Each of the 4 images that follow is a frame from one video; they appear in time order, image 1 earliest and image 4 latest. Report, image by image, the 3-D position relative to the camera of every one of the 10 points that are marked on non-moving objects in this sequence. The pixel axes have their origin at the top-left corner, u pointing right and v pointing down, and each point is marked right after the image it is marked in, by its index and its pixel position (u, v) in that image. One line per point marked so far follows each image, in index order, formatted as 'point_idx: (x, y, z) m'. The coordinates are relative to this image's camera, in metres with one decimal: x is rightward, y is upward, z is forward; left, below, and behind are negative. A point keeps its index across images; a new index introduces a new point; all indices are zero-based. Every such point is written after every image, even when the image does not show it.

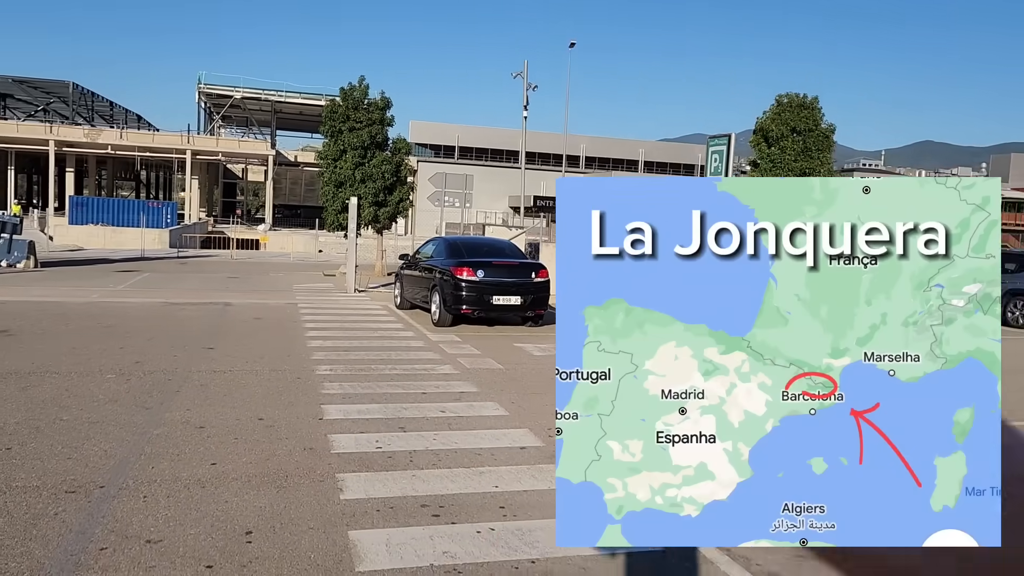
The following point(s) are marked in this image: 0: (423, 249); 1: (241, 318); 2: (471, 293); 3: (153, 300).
0: (-1.7, +0.7, +15.1) m
1: (-4.5, -0.5, +13.0) m
2: (-0.6, -0.1, +12.4) m
3: (-7.0, -0.2, +15.4) m
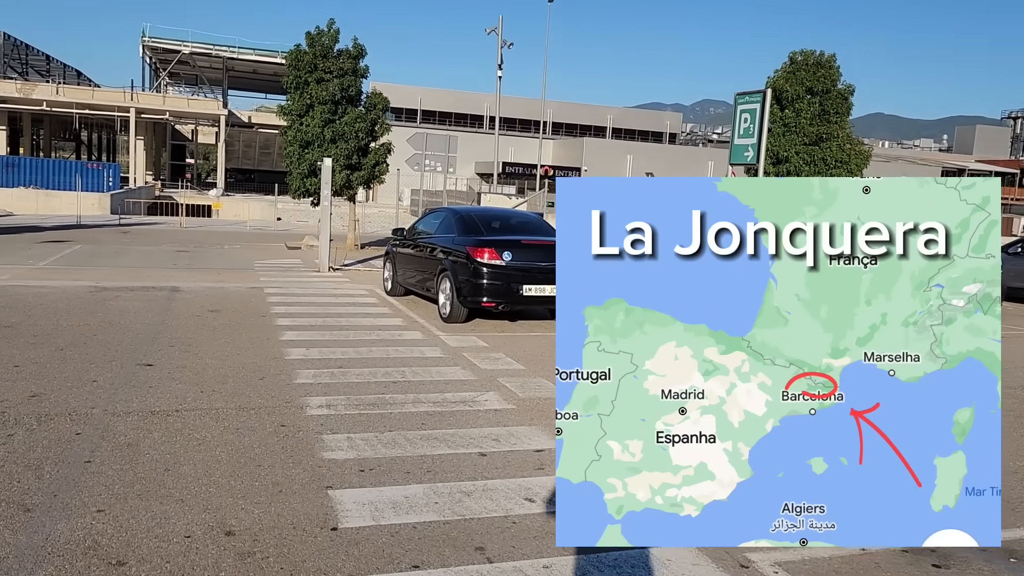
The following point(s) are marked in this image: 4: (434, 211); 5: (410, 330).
0: (-1.4, +0.9, +12.2) m
1: (-4.1, -0.3, +10.0) m
2: (-0.2, +0.1, +9.6) m
3: (-6.7, +0.1, +12.3) m
4: (-1.1, +1.1, +11.7) m
5: (-1.2, -0.5, +9.5) m
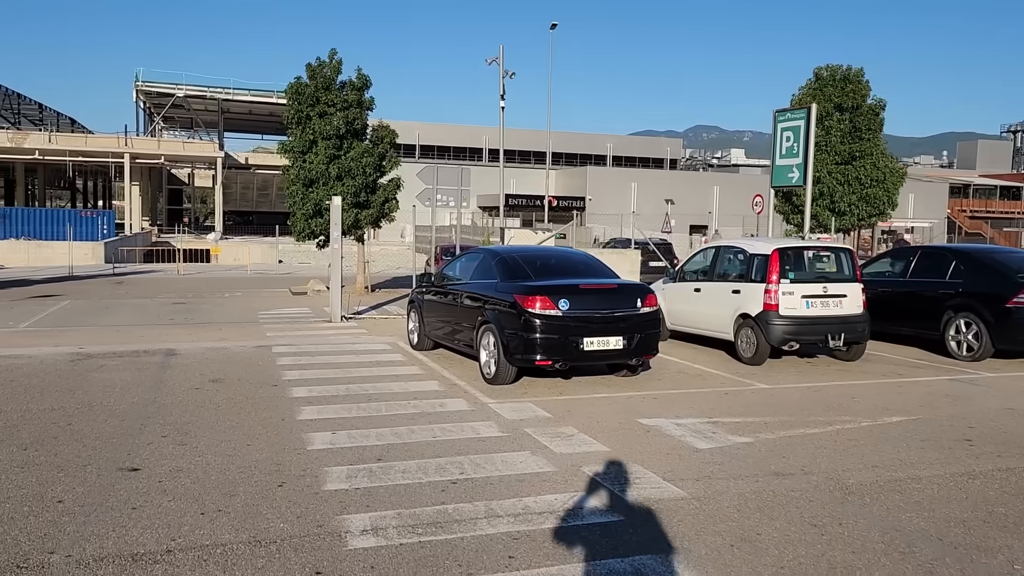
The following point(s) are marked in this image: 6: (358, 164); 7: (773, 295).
0: (-0.8, +0.2, +10.7) m
1: (-3.5, -1.0, +8.5) m
2: (+0.4, -0.5, +8.1) m
3: (-6.1, -0.8, +10.8) m
4: (-0.6, +0.4, +10.2) m
5: (-0.6, -1.1, +7.9) m
6: (-3.8, +3.0, +19.6) m
7: (+3.1, -0.1, +9.7) m
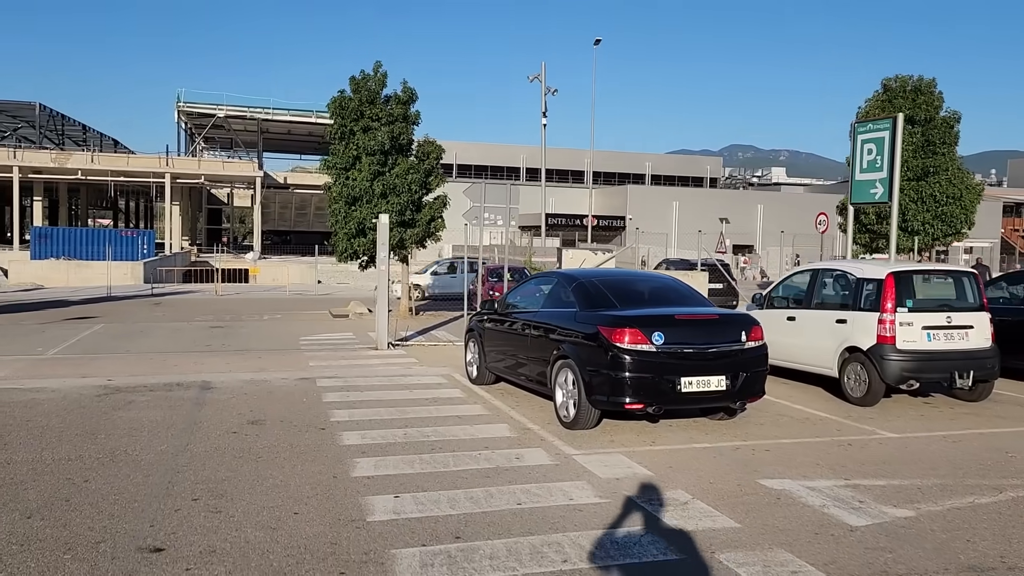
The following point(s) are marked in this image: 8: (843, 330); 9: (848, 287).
0: (0.0, -0.1, +9.6) m
1: (-2.7, -1.3, +7.4) m
2: (+1.1, -0.7, +6.9) m
3: (-5.3, -1.1, +9.9) m
4: (+0.3, +0.1, +9.1) m
5: (+0.1, -1.3, +6.8) m
6: (-2.5, +2.5, +18.7) m
7: (+3.9, -0.4, +8.4) m
8: (+3.7, -0.5, +9.0) m
9: (+3.8, 0.0, +9.1) m
